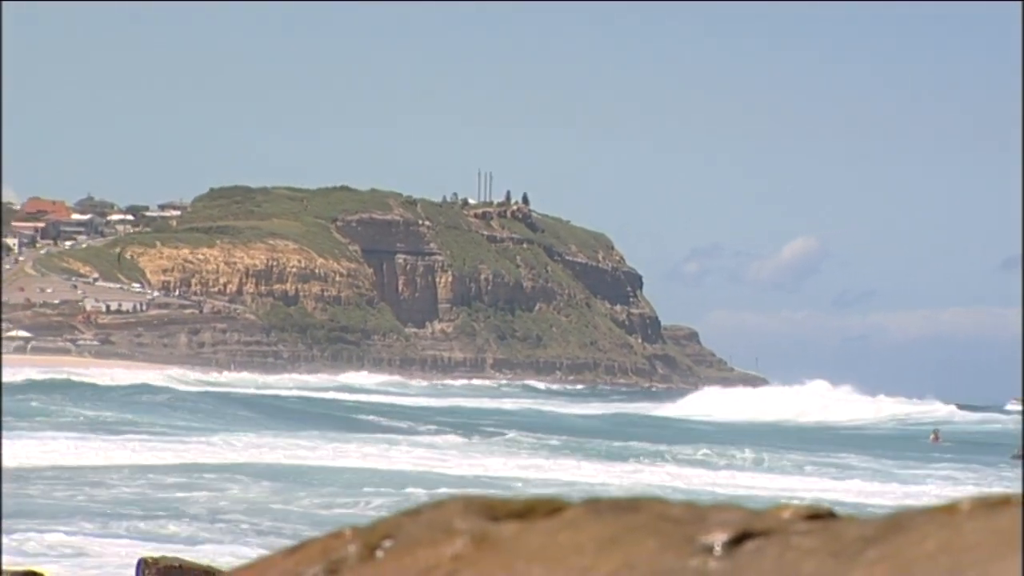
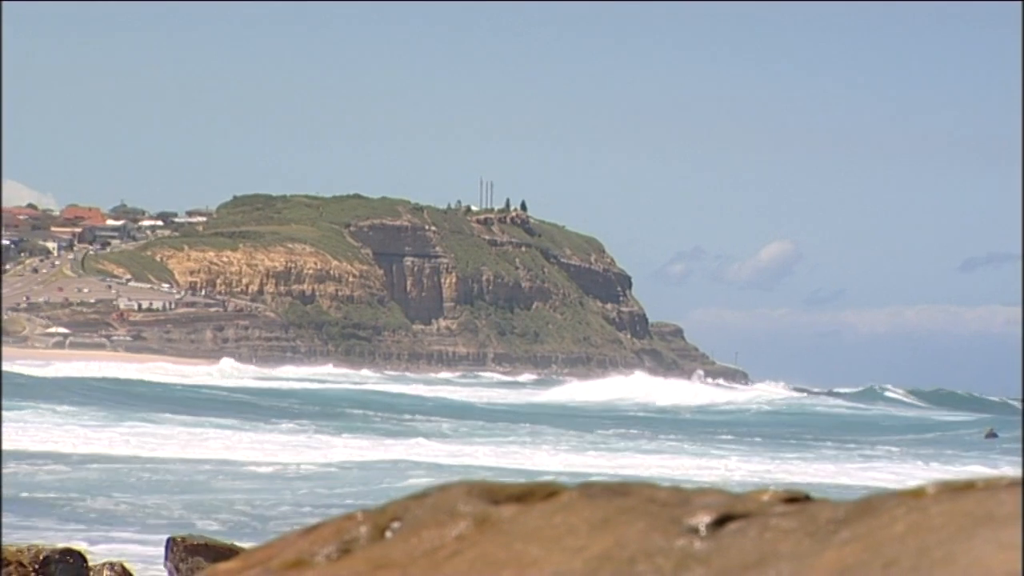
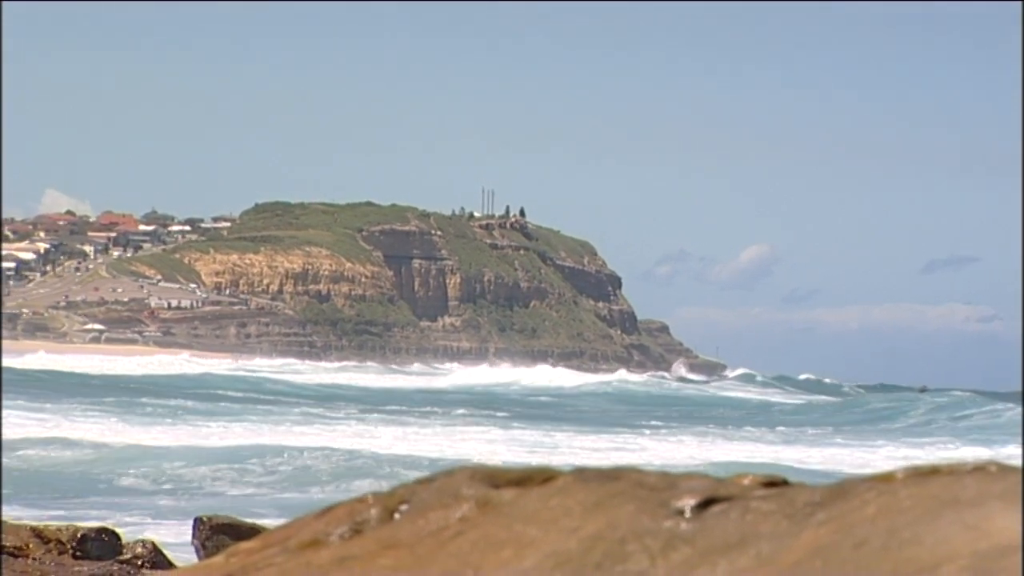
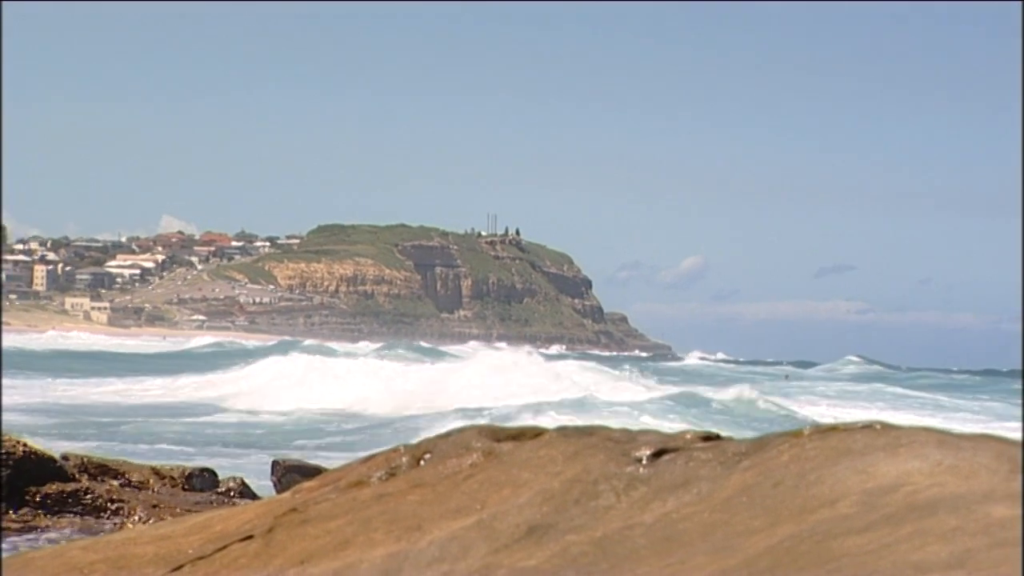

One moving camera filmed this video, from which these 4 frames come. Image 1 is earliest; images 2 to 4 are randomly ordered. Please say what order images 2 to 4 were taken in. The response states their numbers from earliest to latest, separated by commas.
2, 3, 4
